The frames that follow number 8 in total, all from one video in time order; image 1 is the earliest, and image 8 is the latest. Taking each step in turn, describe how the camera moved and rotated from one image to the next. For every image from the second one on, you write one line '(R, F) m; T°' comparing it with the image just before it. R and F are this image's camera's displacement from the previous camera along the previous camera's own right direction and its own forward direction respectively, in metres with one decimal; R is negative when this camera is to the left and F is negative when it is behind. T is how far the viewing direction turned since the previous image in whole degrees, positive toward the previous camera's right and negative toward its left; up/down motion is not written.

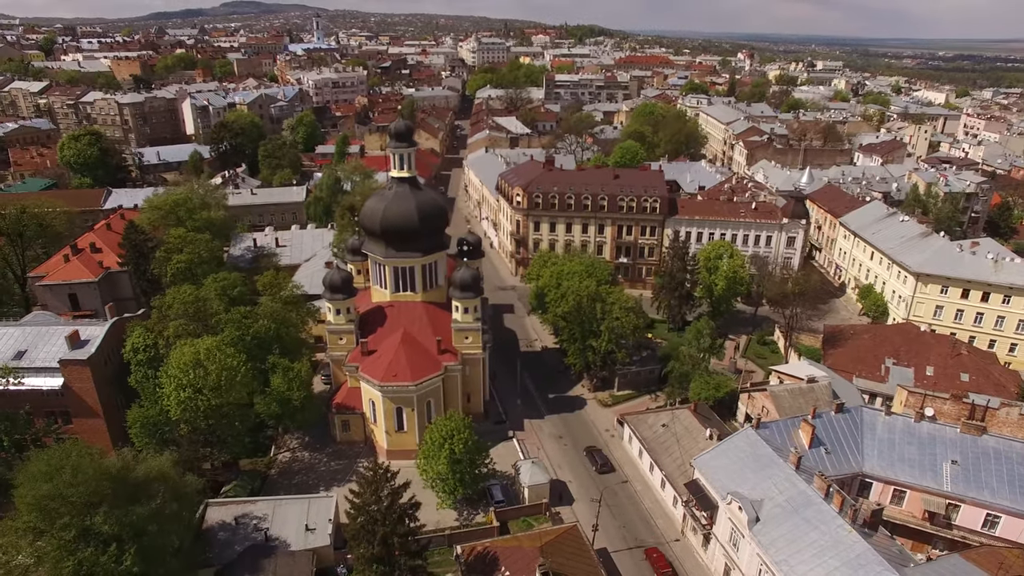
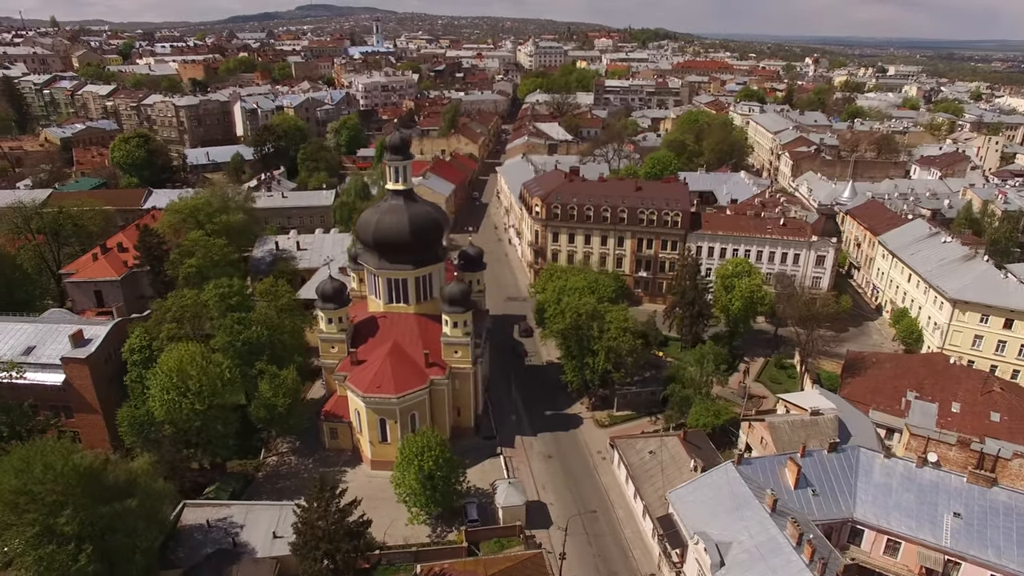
(+4.4, +0.9) m; -5°
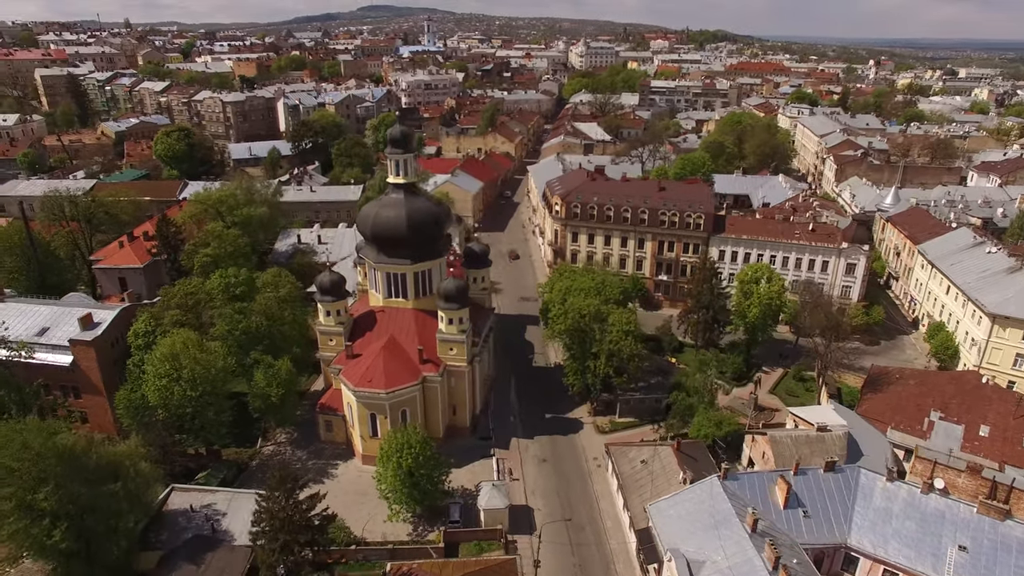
(+3.4, +0.9) m; -4°
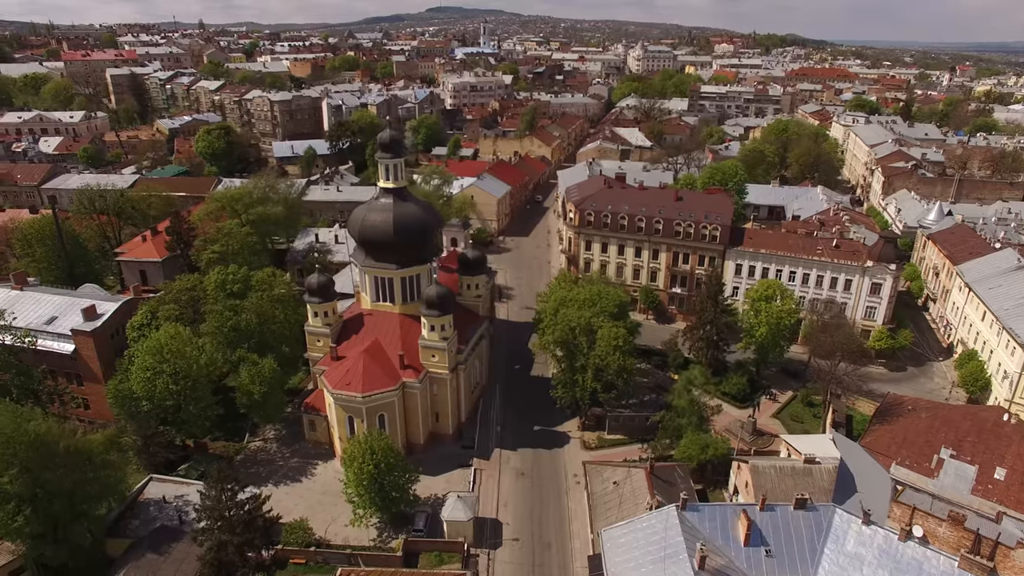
(+4.6, +0.9) m; -5°
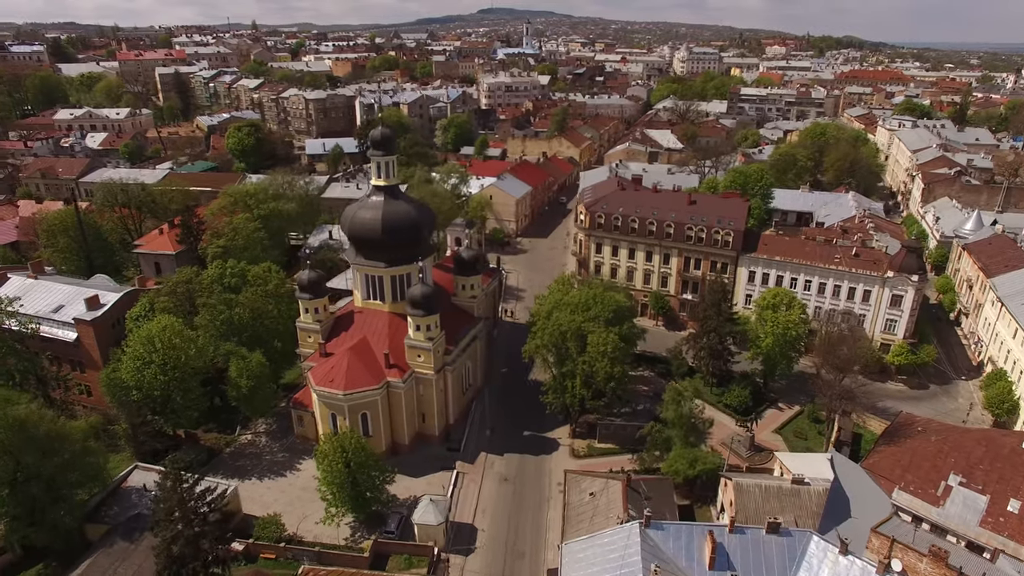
(+3.6, +0.9) m; -4°
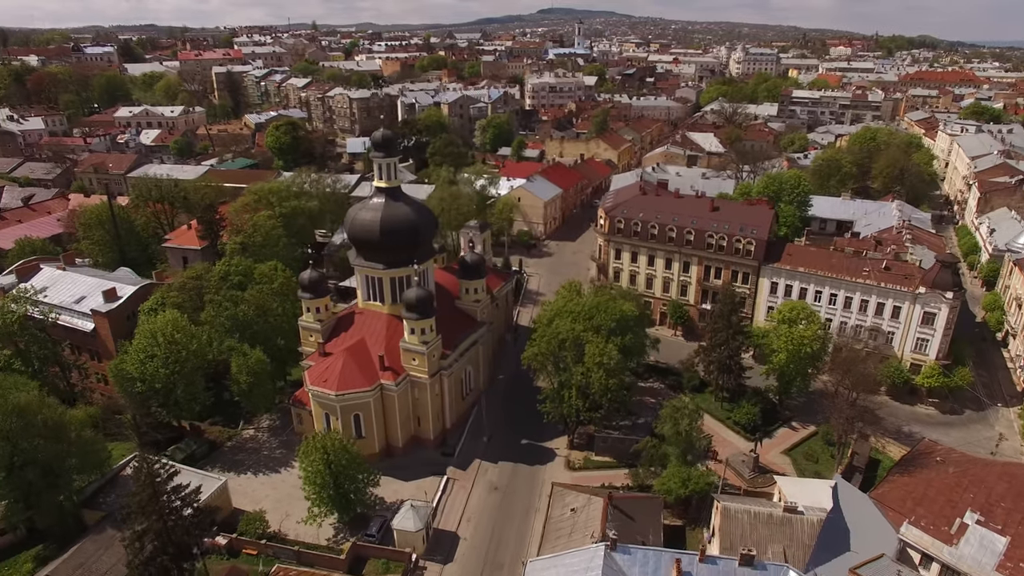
(+3.5, +0.9) m; -5°
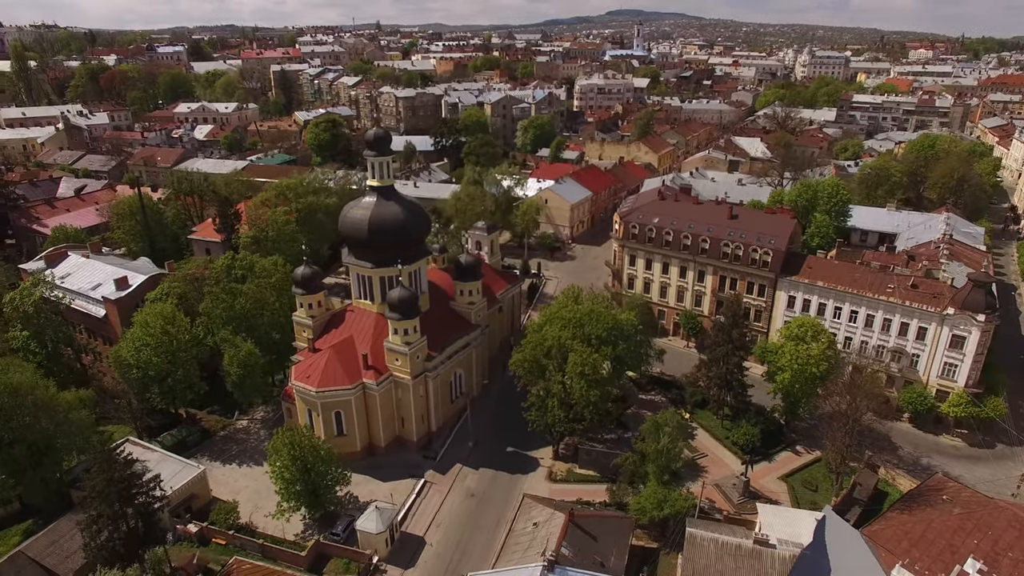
(+4.6, +1.1) m; -5°
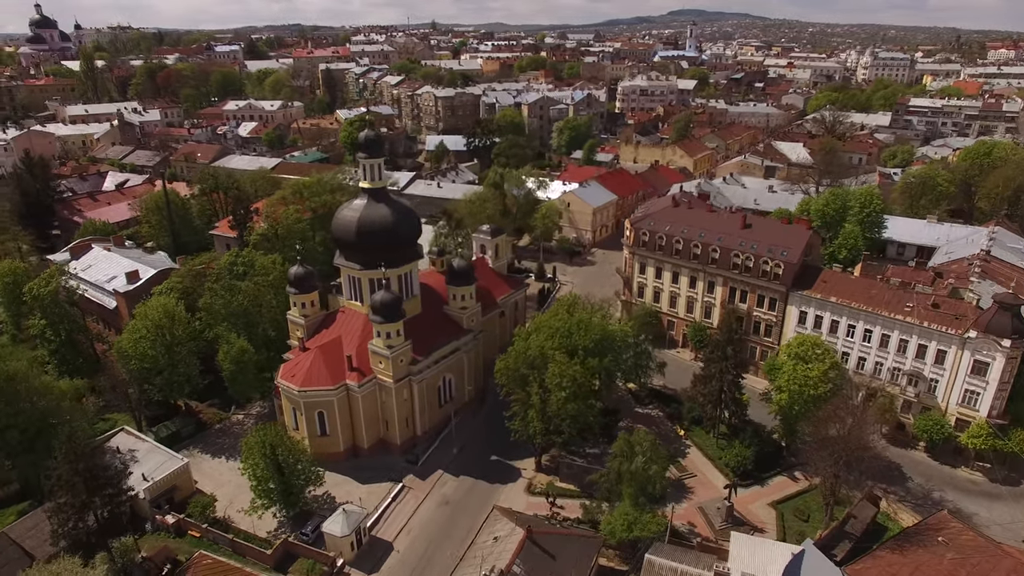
(+4.2, +0.9) m; -5°
